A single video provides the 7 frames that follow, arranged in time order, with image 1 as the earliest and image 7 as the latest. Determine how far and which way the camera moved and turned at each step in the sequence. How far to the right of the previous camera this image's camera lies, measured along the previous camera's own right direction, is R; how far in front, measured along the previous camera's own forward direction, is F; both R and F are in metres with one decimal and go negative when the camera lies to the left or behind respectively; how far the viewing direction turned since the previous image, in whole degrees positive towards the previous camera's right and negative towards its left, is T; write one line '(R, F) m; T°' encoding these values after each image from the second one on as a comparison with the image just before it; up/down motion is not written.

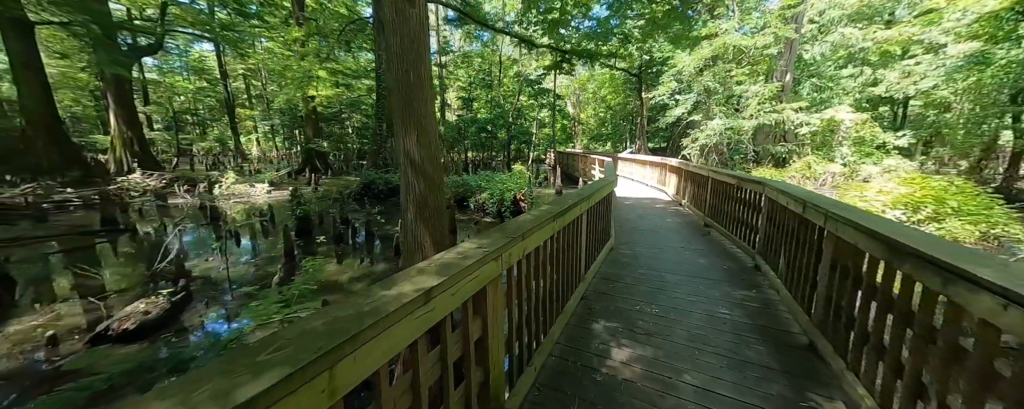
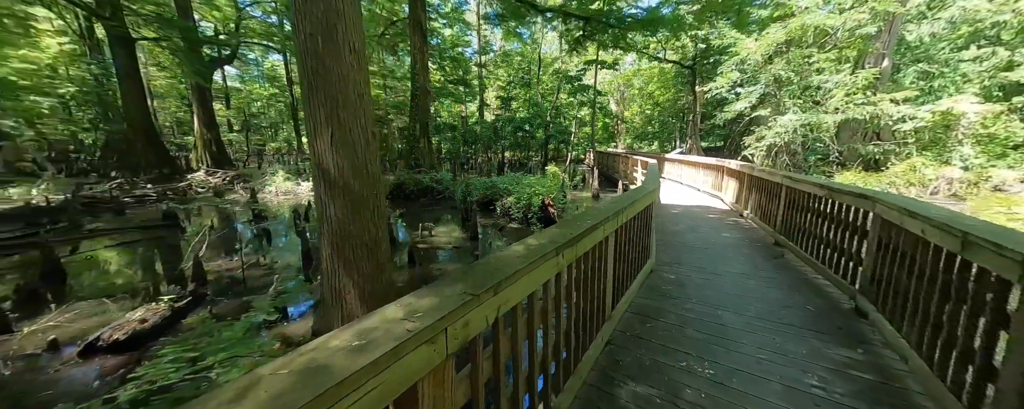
(+0.3, +0.6) m; -8°
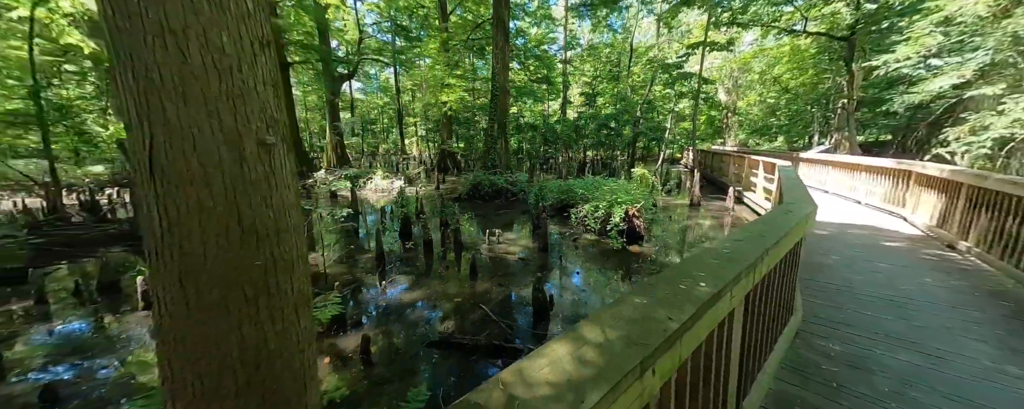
(+0.1, +0.7) m; -16°
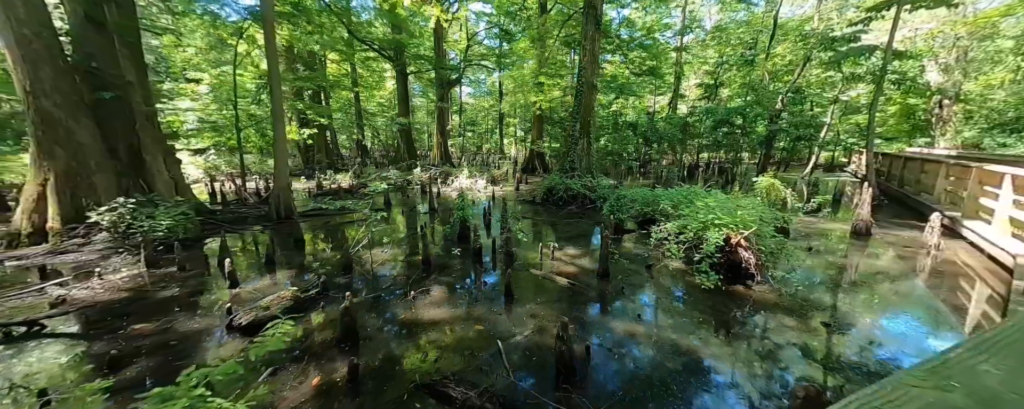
(+0.7, +0.9) m; -19°
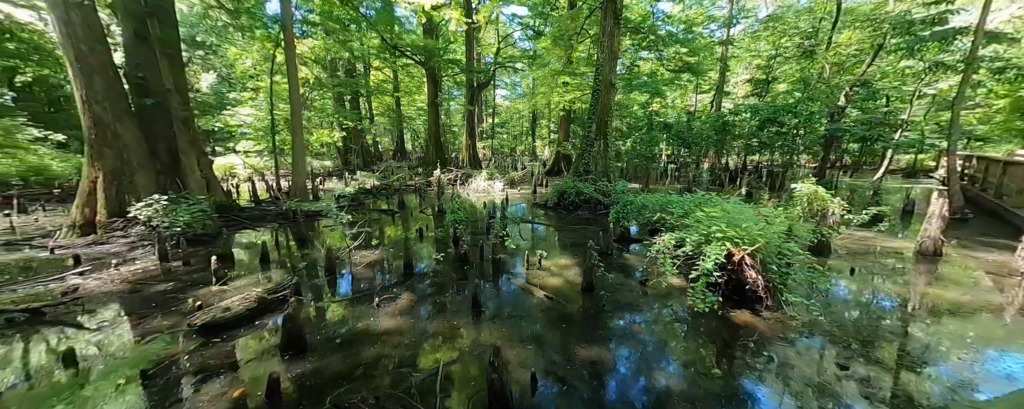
(+0.9, +0.3) m; -7°
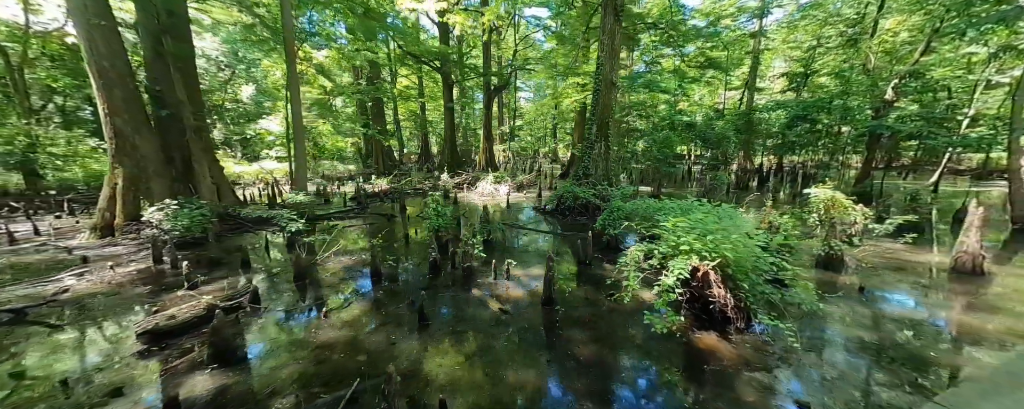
(+1.0, +0.2) m; -5°
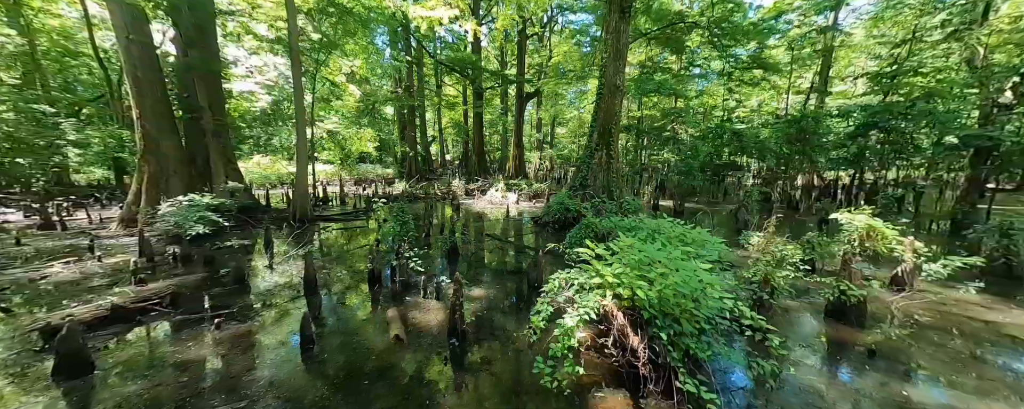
(+1.7, +0.6) m; -9°
